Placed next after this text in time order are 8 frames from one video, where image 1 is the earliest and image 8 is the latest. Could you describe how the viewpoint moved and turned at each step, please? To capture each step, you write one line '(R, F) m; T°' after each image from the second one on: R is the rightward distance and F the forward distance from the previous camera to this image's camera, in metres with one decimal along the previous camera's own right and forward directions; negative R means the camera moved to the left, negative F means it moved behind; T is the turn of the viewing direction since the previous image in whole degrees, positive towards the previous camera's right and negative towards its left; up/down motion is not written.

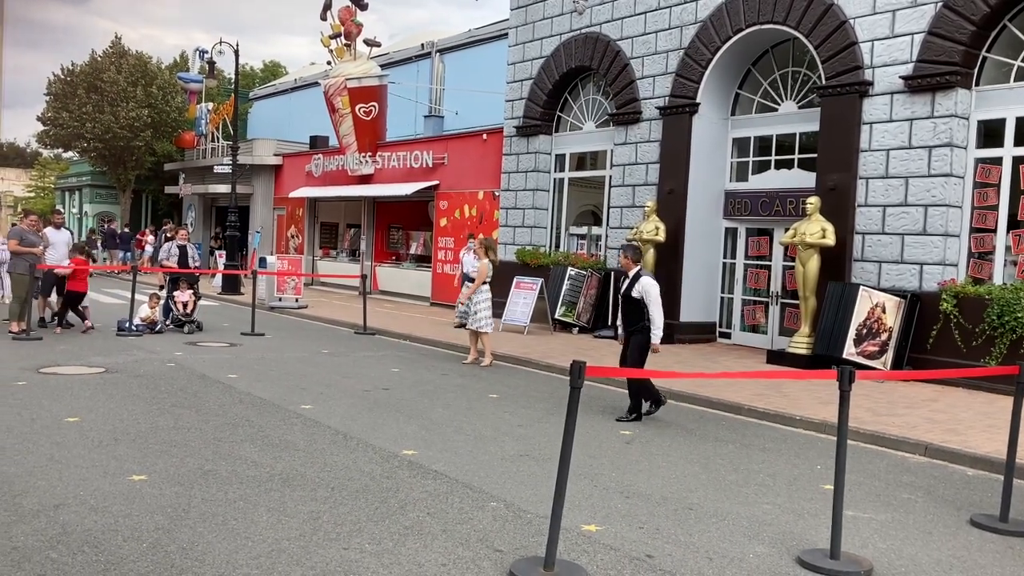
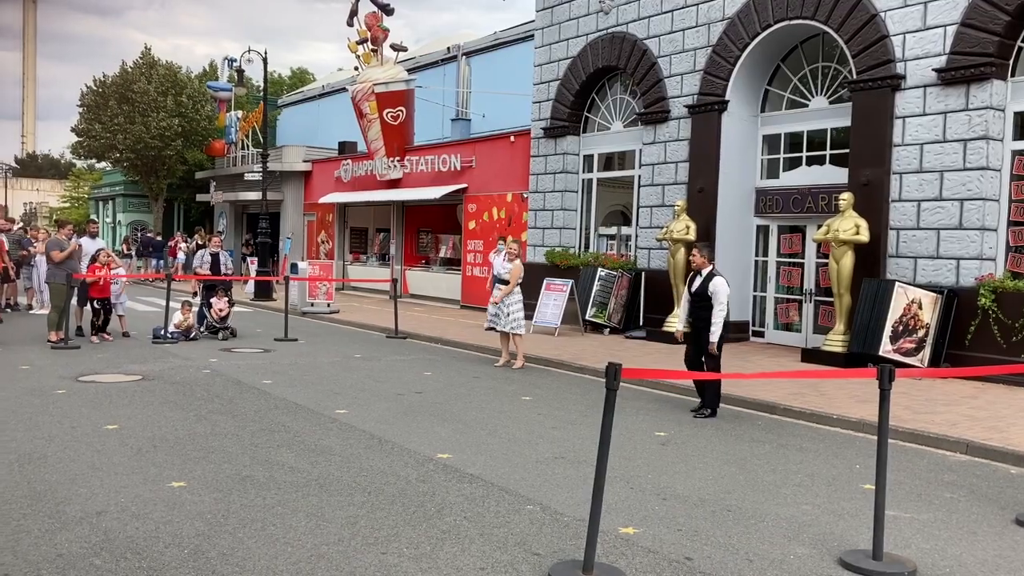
(0.0, 0.0) m; -2°
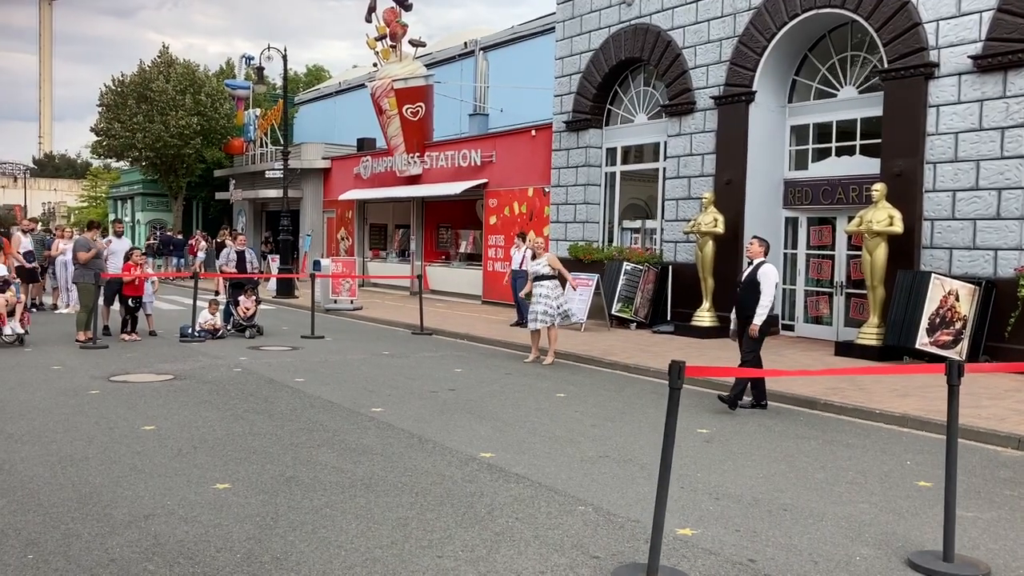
(-0.2, +0.1) m; -1°
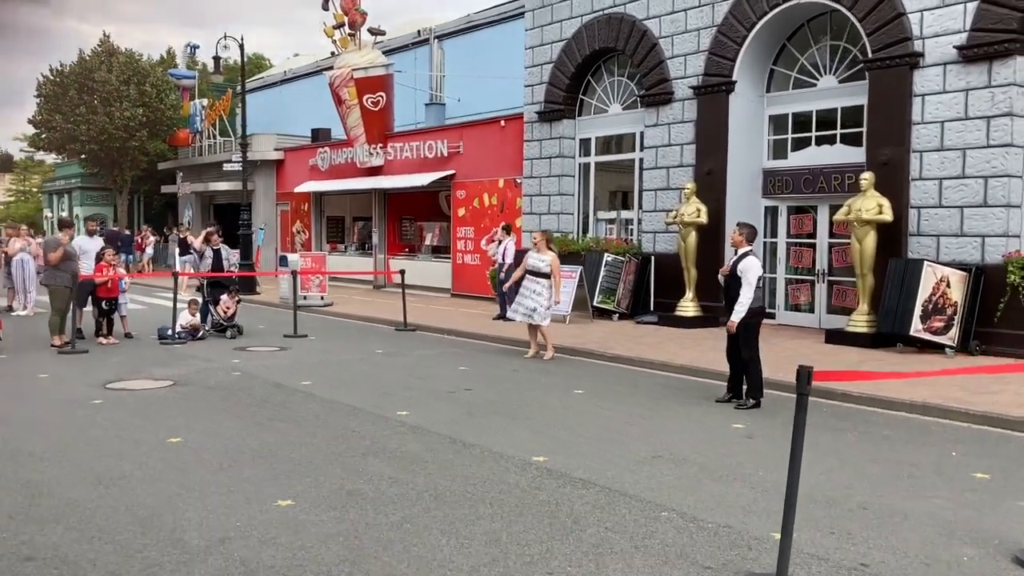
(-0.8, +0.2) m; +4°
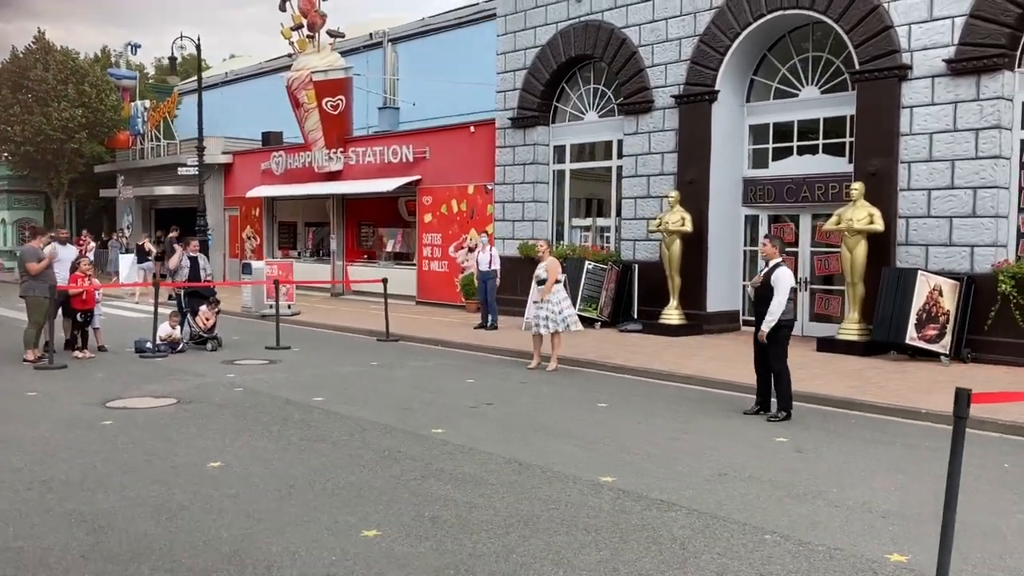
(-0.9, +0.3) m; +4°
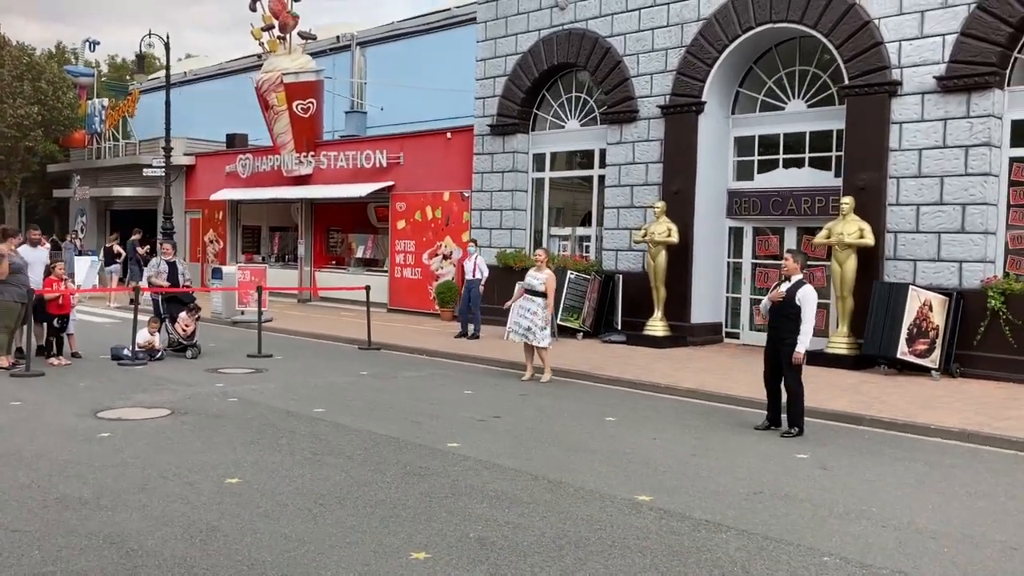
(-0.6, +0.2) m; +3°
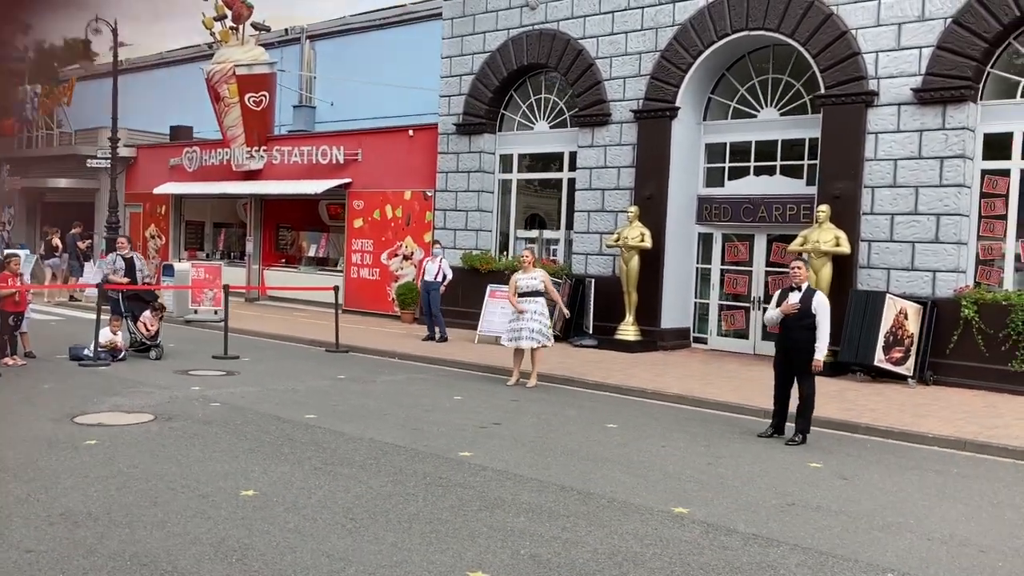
(-0.7, +0.3) m; +4°
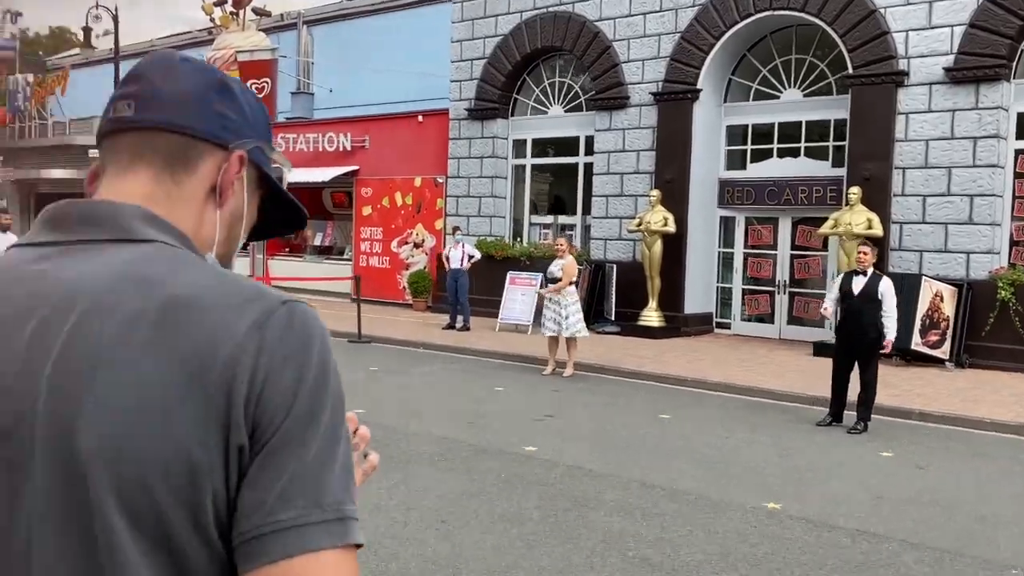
(-0.6, +0.2) m; +1°
